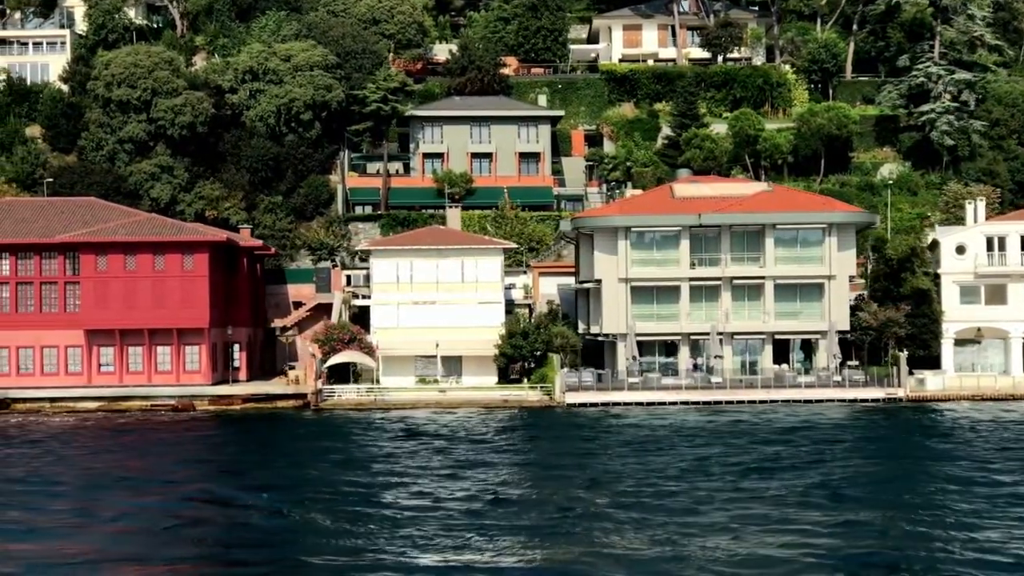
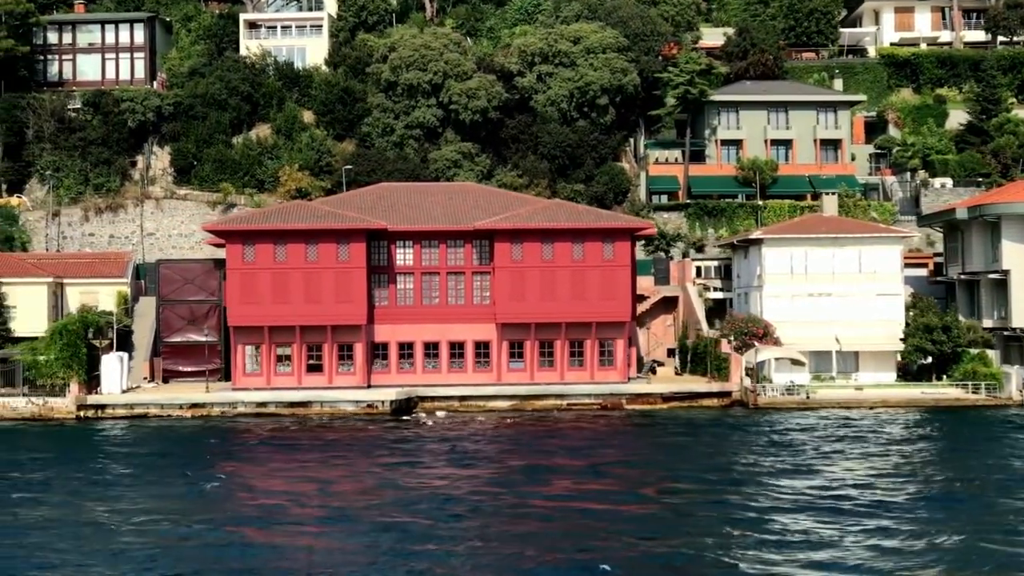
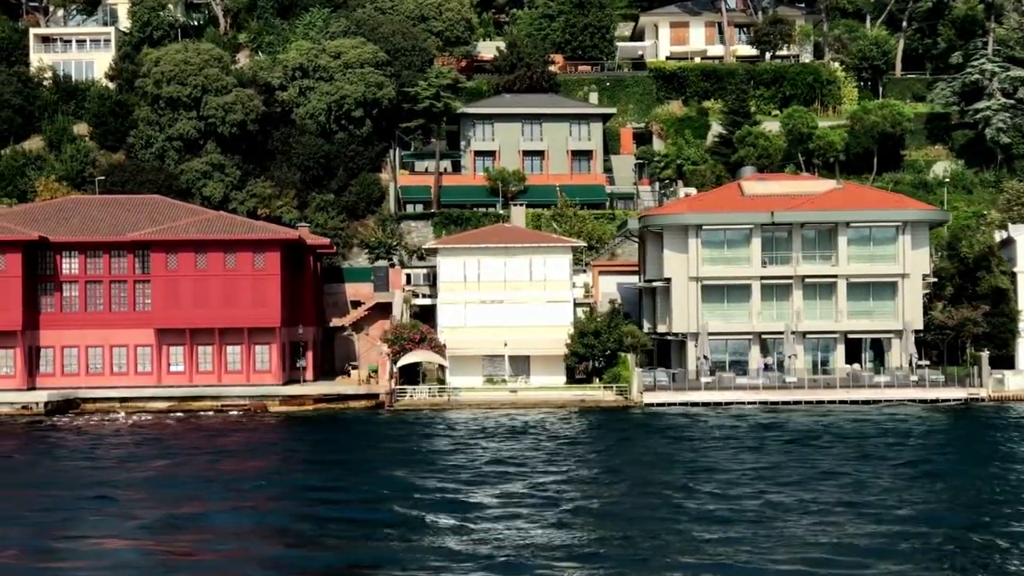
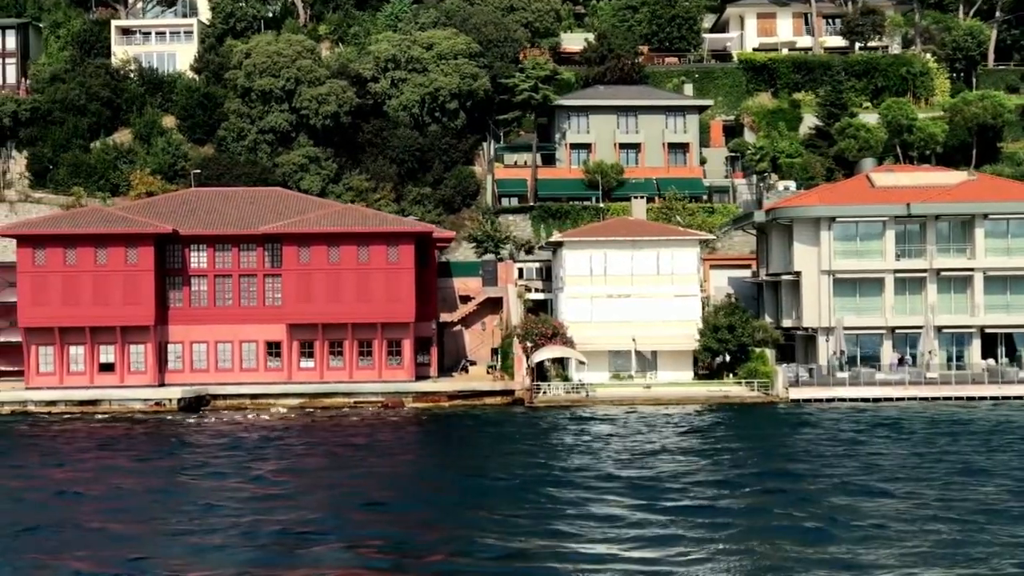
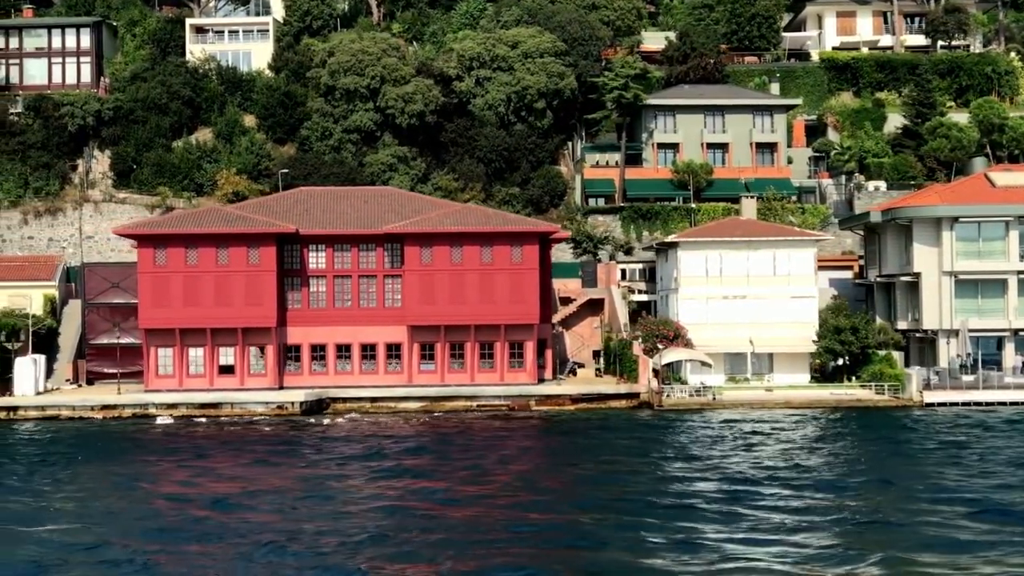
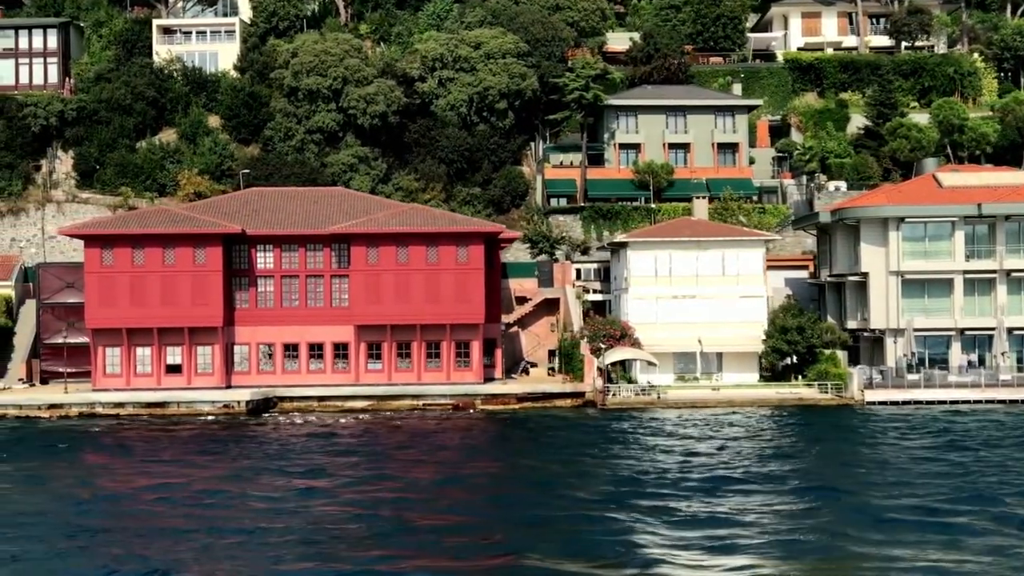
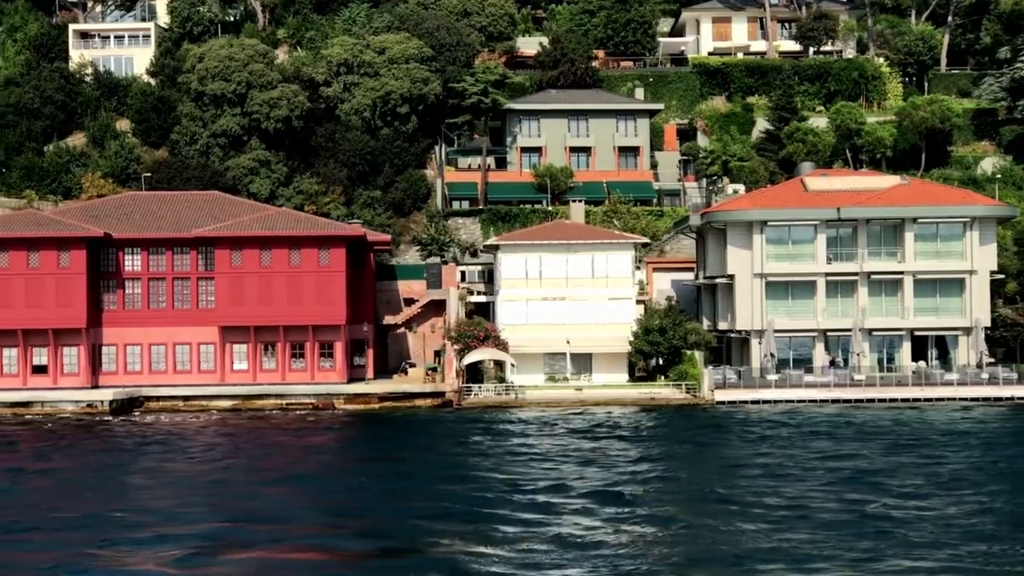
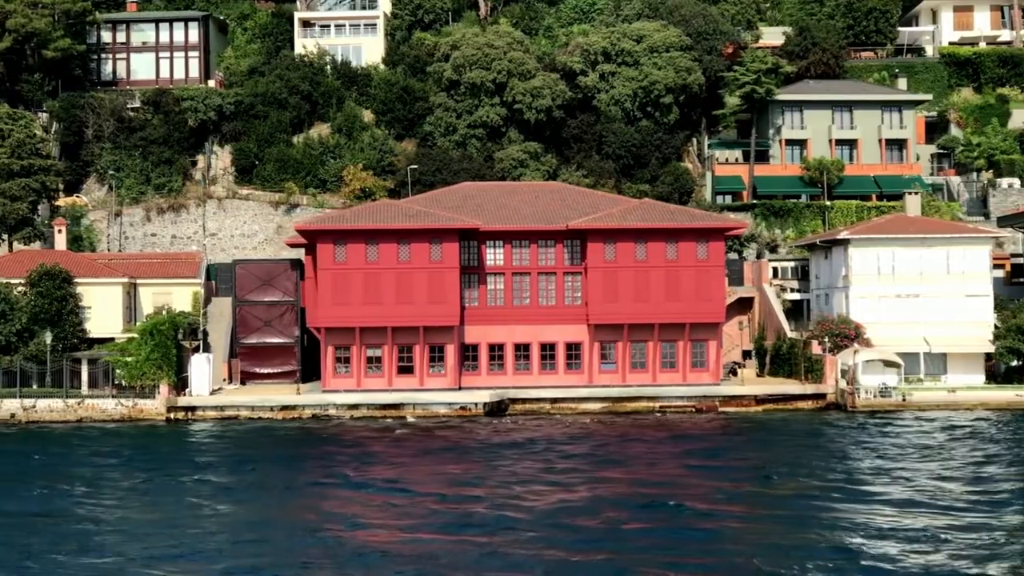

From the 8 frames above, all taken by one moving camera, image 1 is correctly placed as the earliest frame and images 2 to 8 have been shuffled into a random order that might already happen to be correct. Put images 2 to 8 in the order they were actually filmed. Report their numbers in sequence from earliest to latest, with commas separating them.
3, 7, 4, 6, 5, 2, 8
